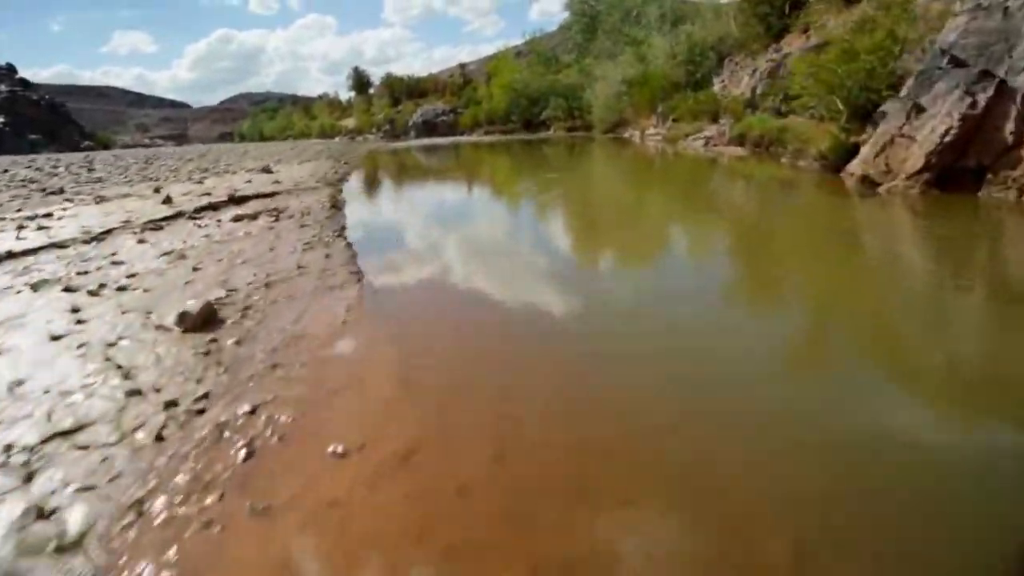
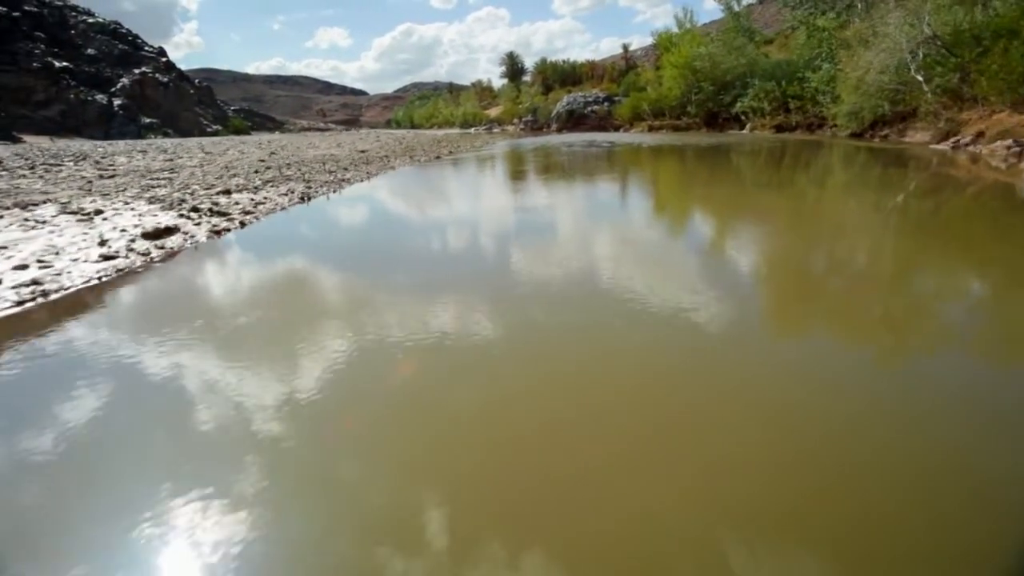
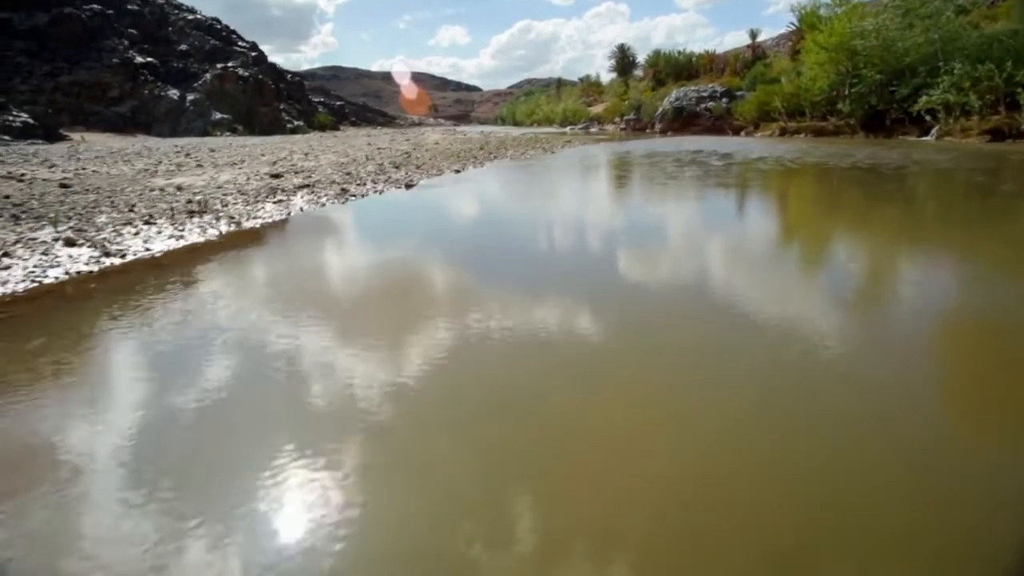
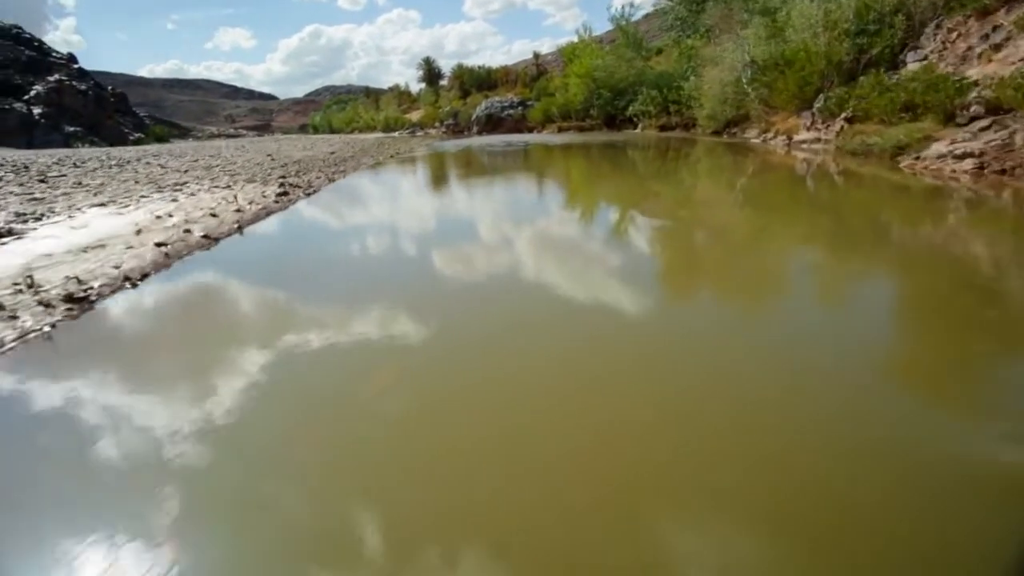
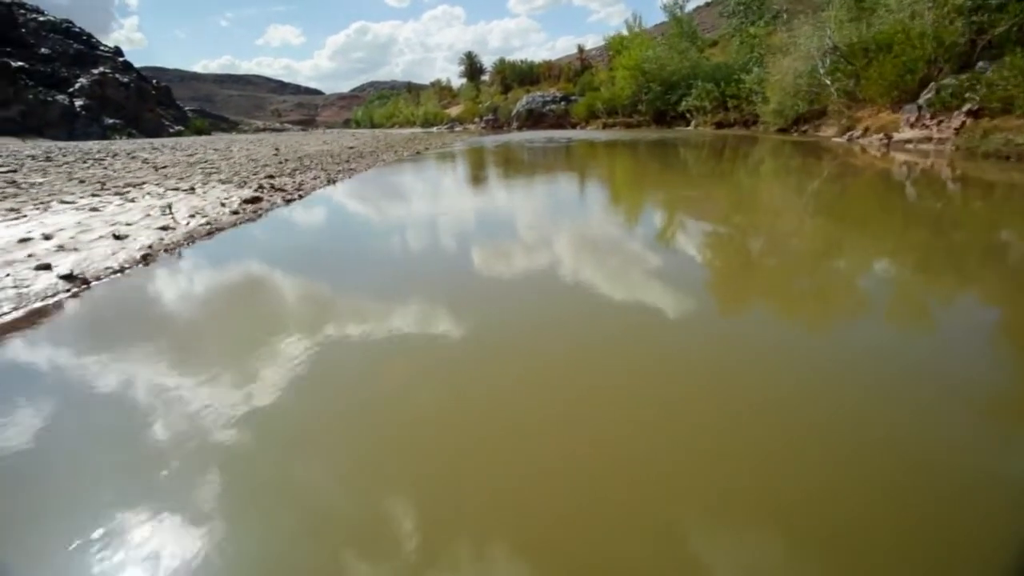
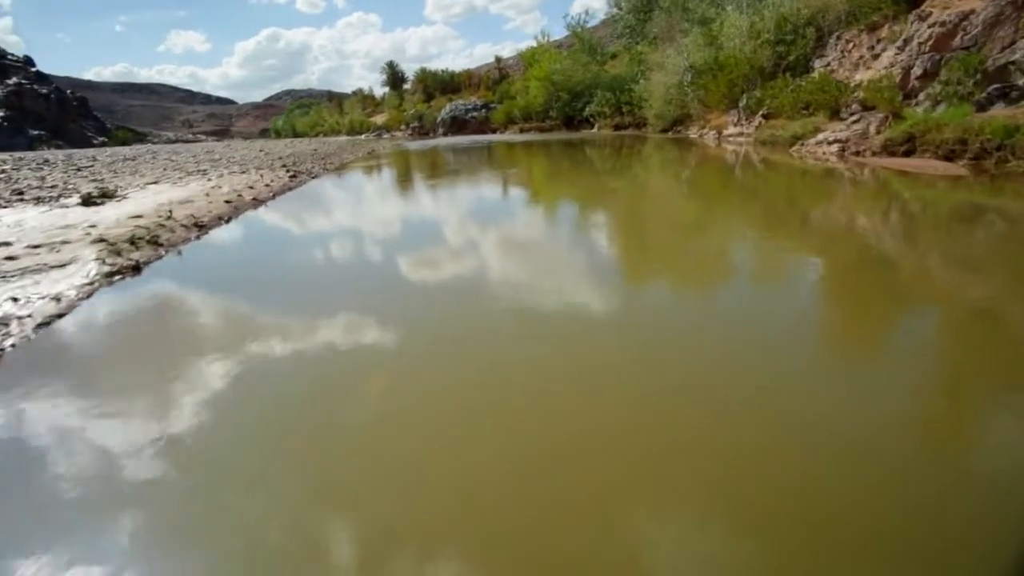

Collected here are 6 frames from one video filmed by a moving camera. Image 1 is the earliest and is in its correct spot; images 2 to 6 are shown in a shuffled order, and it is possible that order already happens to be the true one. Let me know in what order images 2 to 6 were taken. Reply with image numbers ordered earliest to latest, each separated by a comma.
6, 4, 5, 2, 3
